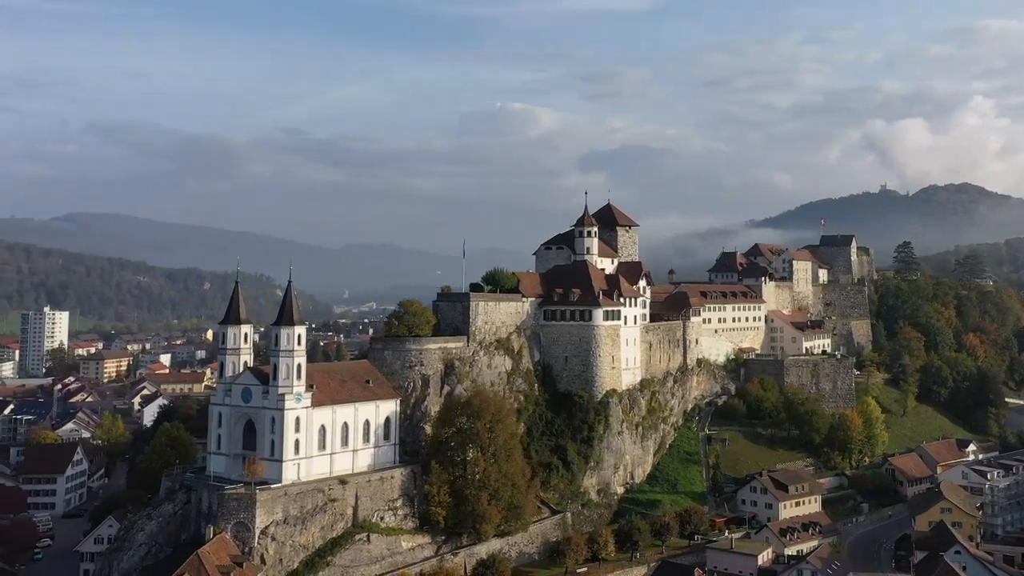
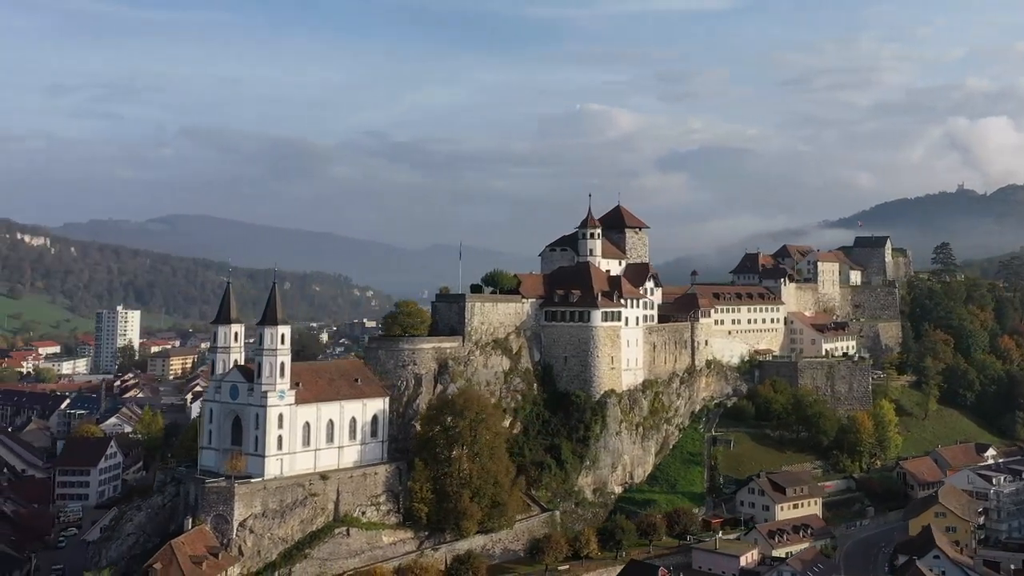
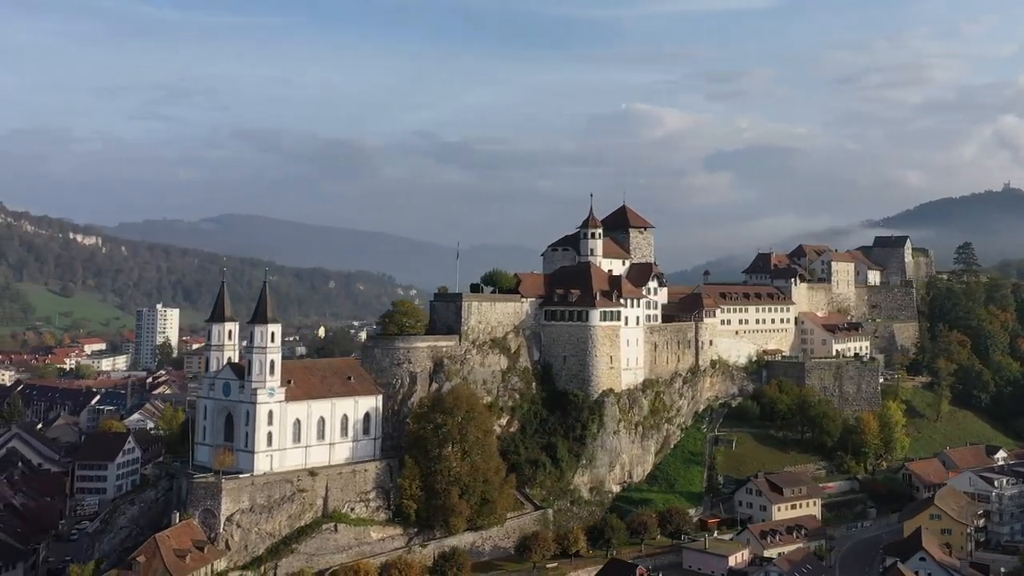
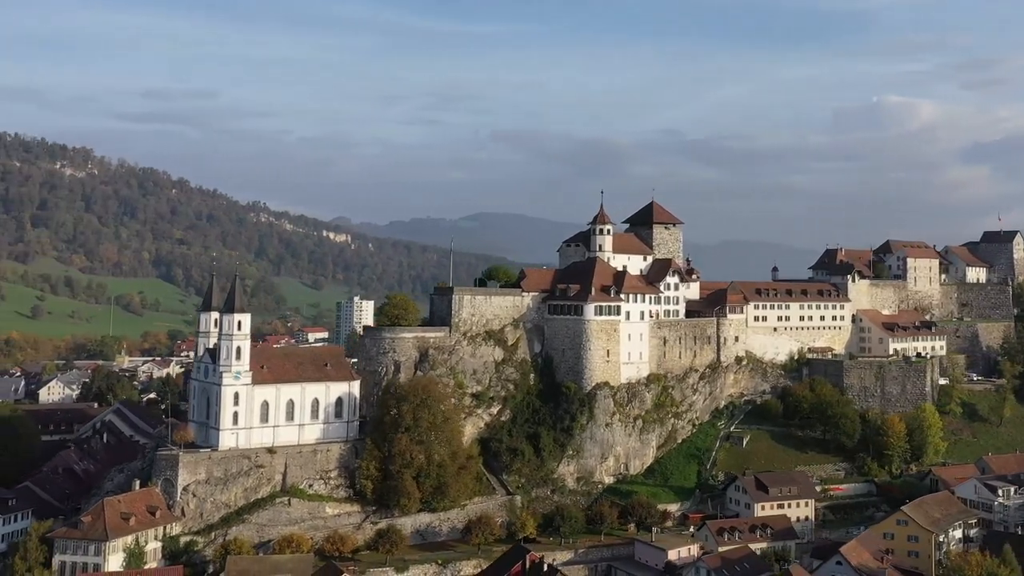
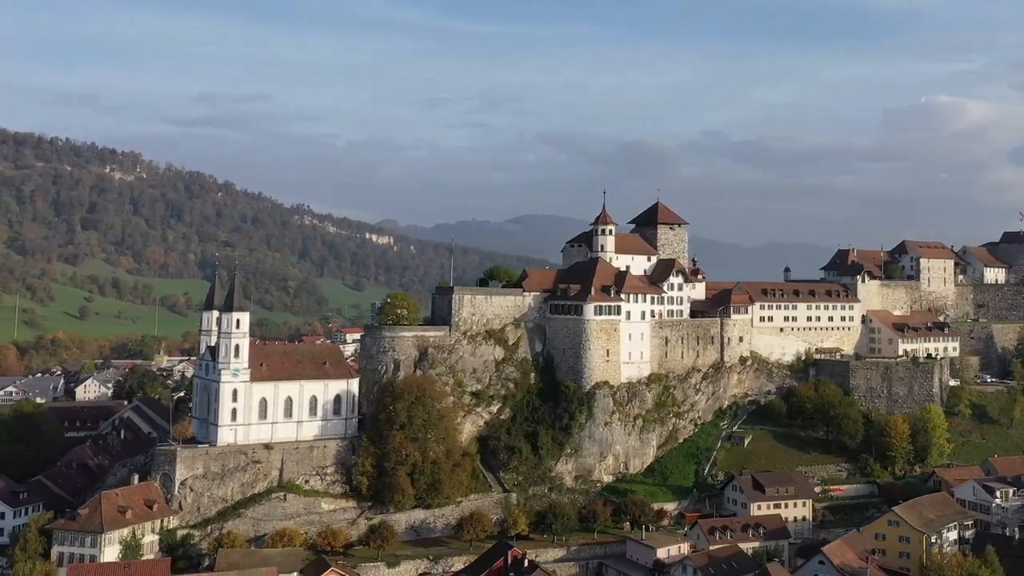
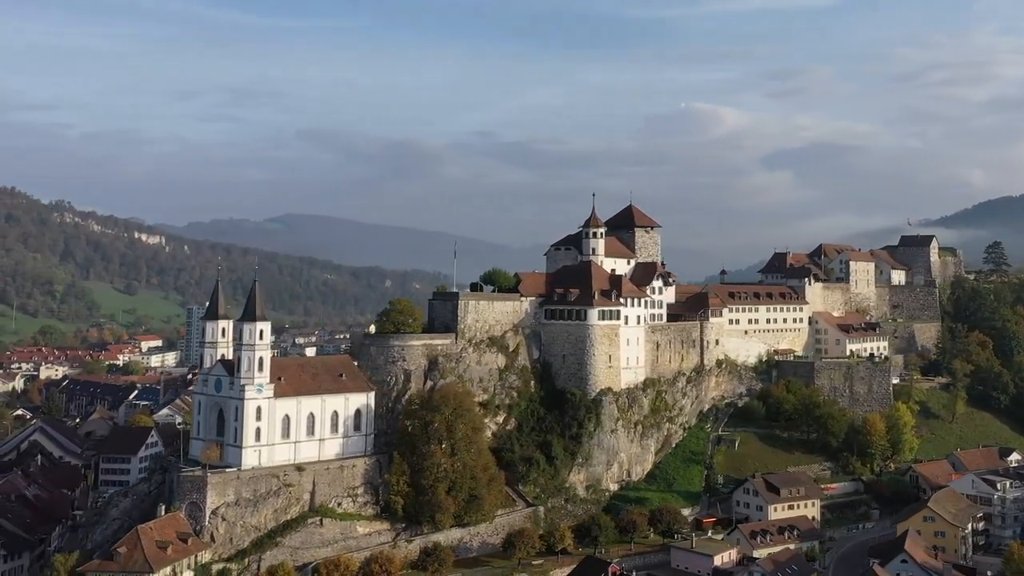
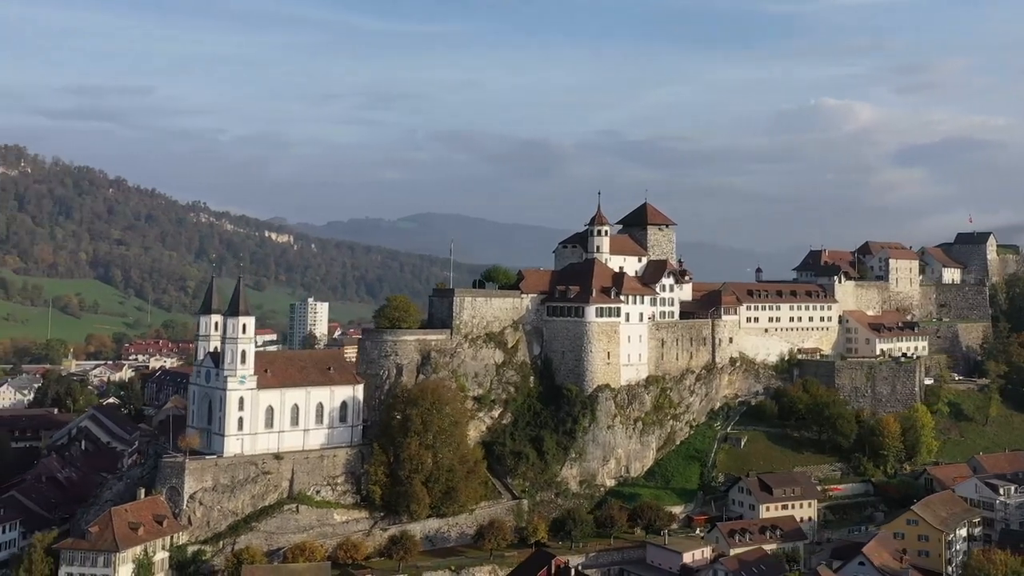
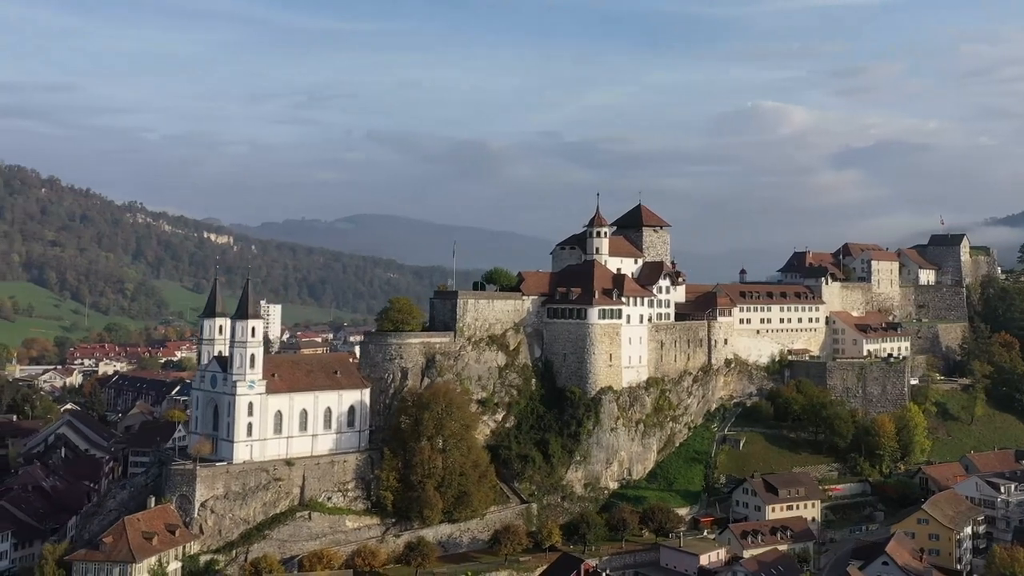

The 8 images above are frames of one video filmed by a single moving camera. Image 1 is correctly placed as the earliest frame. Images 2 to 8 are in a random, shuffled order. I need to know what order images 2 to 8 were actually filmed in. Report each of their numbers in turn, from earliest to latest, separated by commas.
2, 3, 6, 8, 7, 4, 5
